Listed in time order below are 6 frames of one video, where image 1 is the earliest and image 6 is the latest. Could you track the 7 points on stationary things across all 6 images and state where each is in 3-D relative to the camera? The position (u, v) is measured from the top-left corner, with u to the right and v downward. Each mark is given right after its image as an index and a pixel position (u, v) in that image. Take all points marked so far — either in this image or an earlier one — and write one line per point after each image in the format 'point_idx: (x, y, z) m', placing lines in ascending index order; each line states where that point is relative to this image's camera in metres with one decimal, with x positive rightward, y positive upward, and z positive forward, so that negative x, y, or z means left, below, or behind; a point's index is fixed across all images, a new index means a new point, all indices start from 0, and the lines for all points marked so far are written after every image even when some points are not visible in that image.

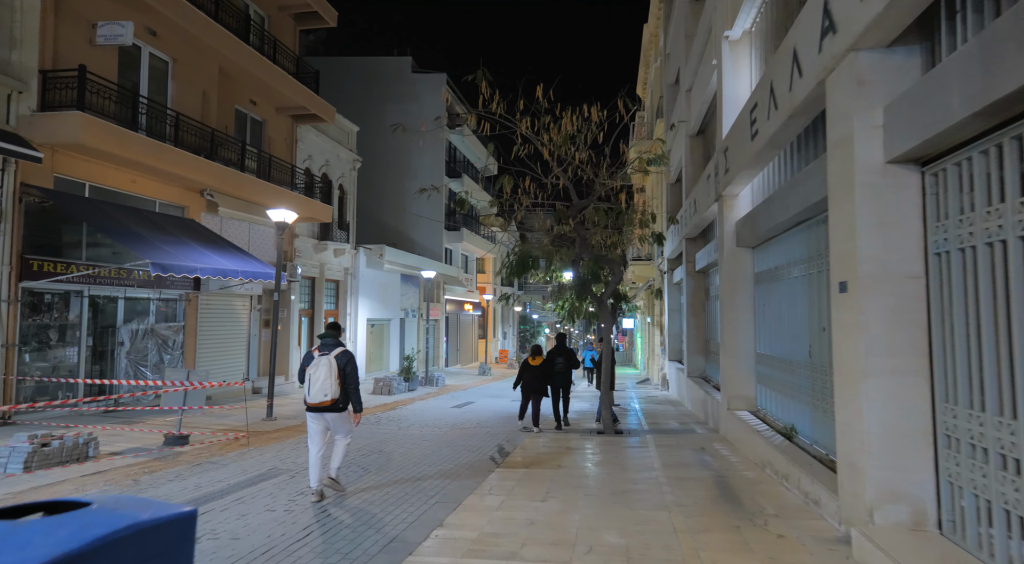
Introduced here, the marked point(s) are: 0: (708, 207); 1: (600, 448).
0: (+3.5, +1.3, +12.5) m
1: (+1.3, -2.4, +10.2) m
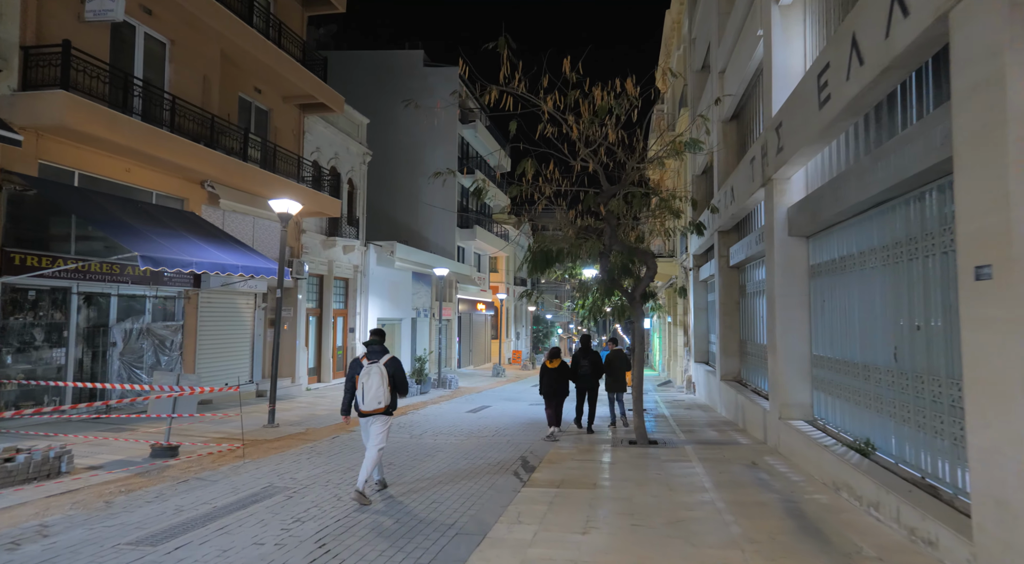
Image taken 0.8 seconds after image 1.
0: (+3.9, +1.4, +11.4) m
1: (+1.6, -2.3, +9.1) m
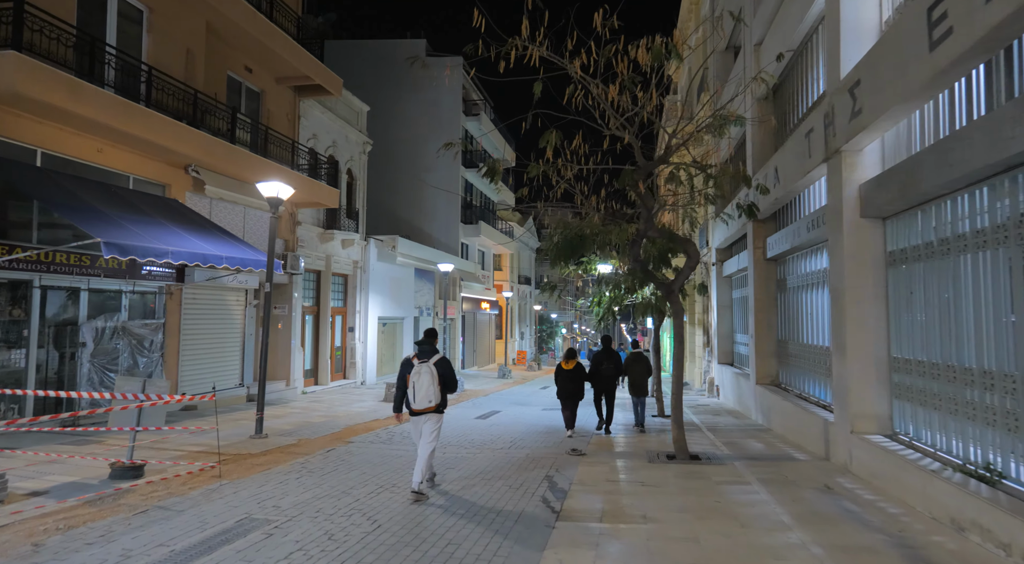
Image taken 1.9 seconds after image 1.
0: (+4.2, +1.5, +10.0) m
1: (+1.9, -2.2, +7.7) m
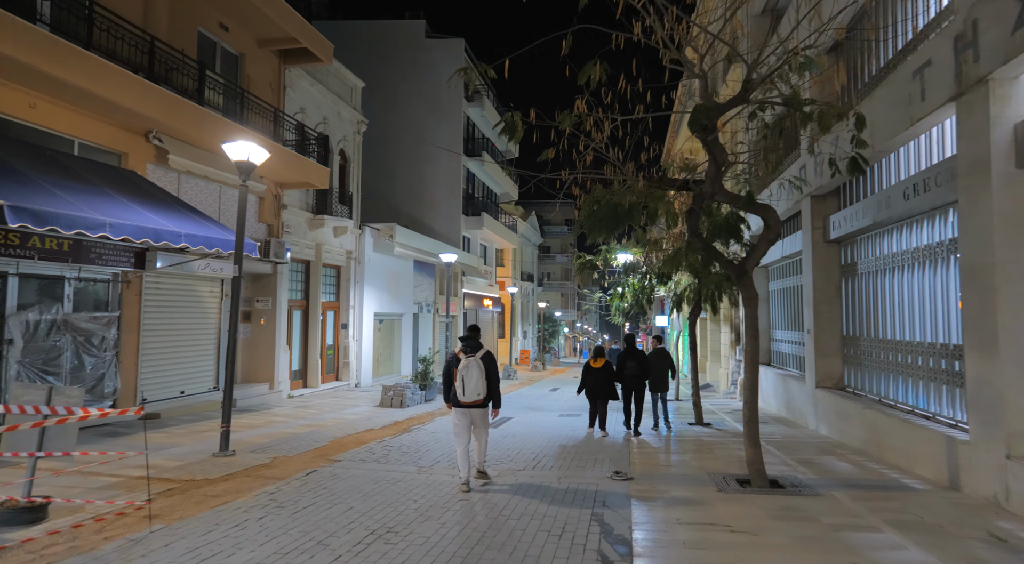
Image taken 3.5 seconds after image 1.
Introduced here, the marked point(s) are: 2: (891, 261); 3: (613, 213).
0: (+4.5, +1.8, +7.9) m
1: (+2.2, -2.0, +5.6) m
2: (+5.3, +0.3, +9.6) m
3: (+1.2, +0.8, +8.3) m
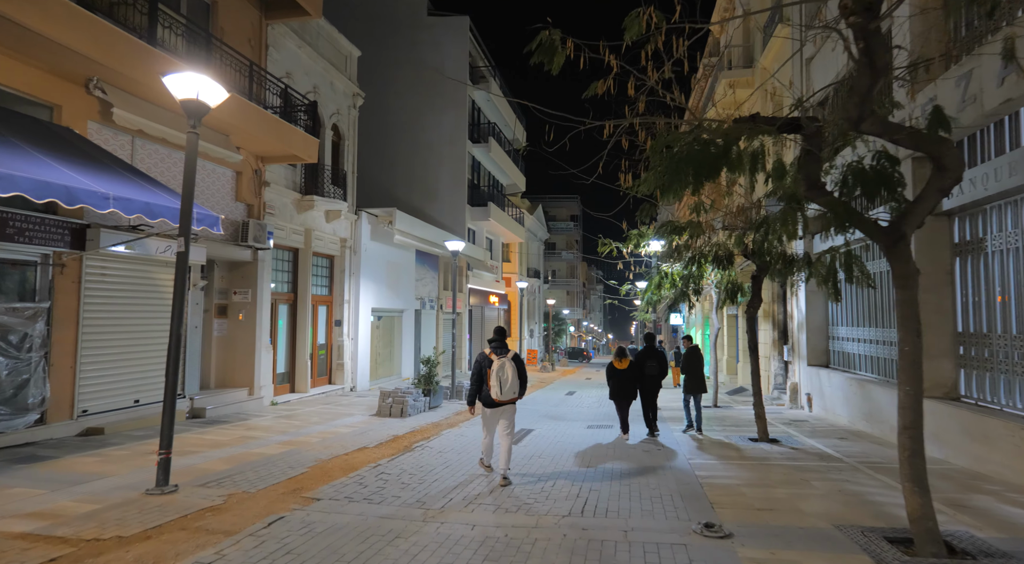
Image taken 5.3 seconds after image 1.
0: (+4.9, +2.0, +5.6) m
1: (+2.6, -1.8, +3.3) m
2: (+5.7, +0.5, +7.3) m
3: (+1.6, +1.0, +5.9) m
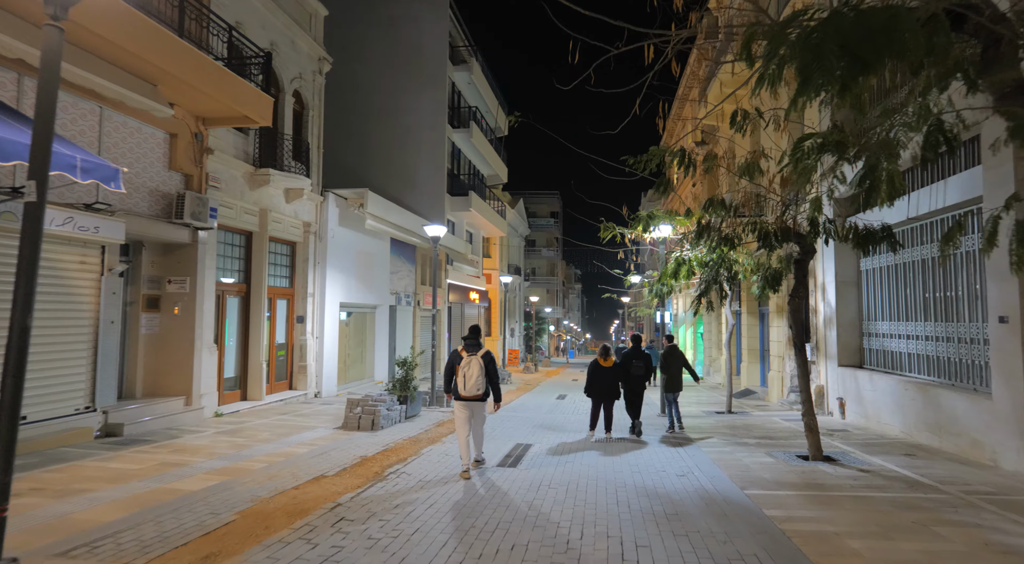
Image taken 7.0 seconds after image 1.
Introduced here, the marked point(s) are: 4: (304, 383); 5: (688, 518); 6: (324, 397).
0: (+5.0, +2.2, +3.5) m
1: (+2.8, -1.5, +1.1) m
2: (+5.8, +0.7, +5.2) m
3: (+1.7, +1.3, +3.7) m
4: (-4.7, -2.2, +15.5) m
5: (+1.5, -2.2, +6.1) m
6: (-4.3, -2.6, +15.9) m
